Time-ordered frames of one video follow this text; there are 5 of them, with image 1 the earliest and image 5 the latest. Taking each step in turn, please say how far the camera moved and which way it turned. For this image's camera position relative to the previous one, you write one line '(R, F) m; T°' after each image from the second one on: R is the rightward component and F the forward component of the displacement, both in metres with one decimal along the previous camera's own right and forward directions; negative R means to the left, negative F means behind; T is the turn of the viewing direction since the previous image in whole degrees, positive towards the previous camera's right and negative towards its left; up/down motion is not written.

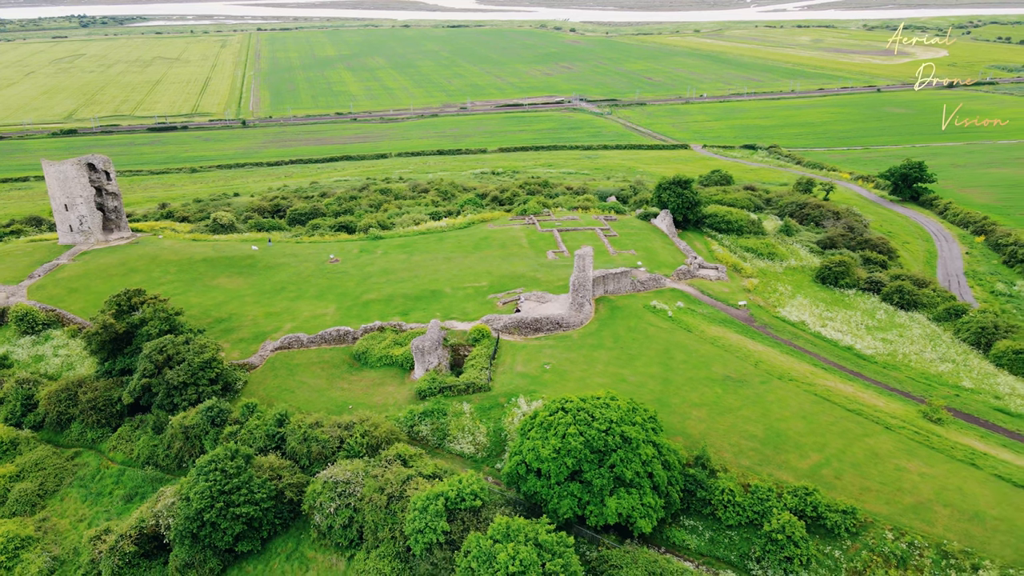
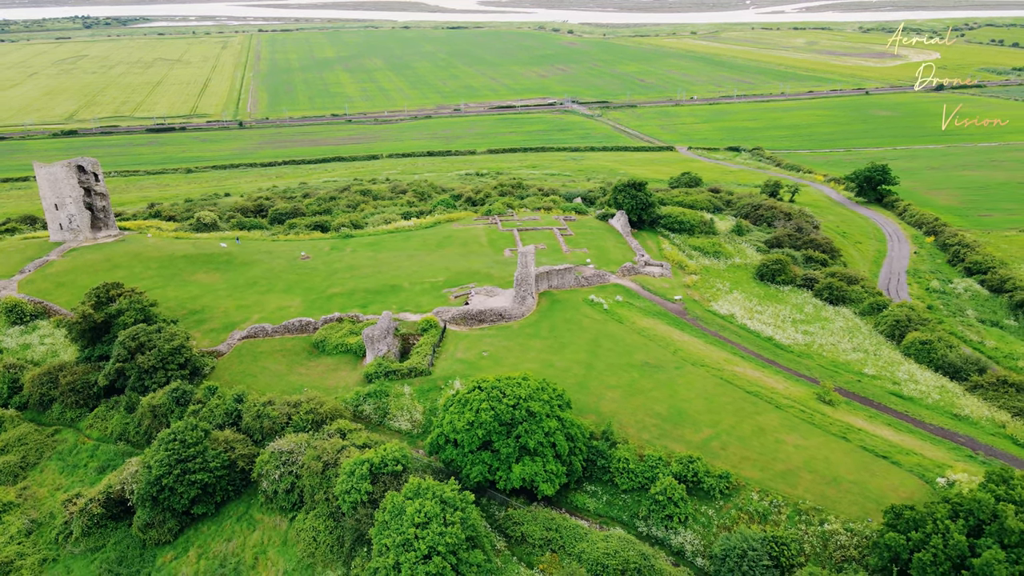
(+3.1, -3.2) m; 0°
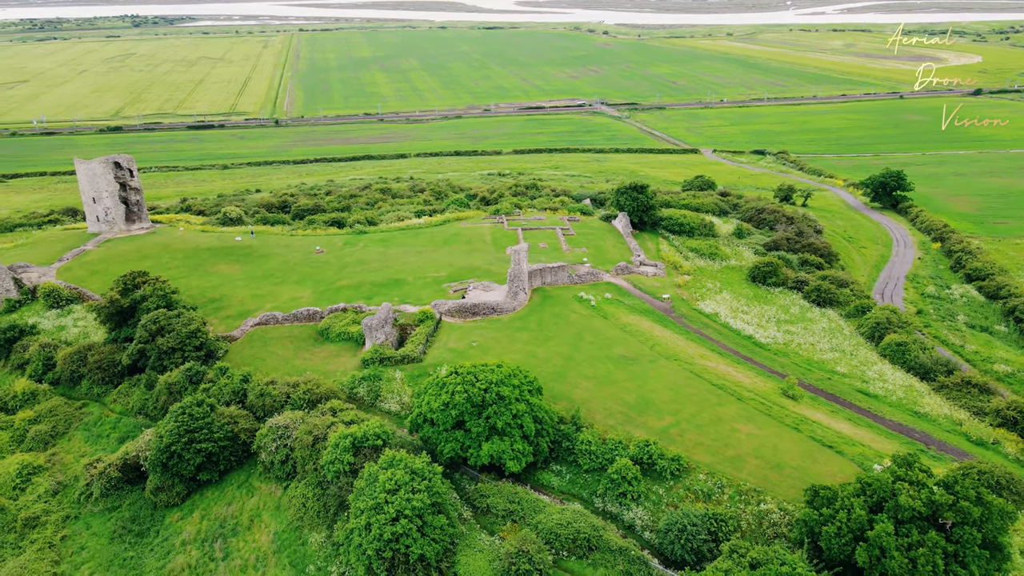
(+2.4, -2.4) m; -3°
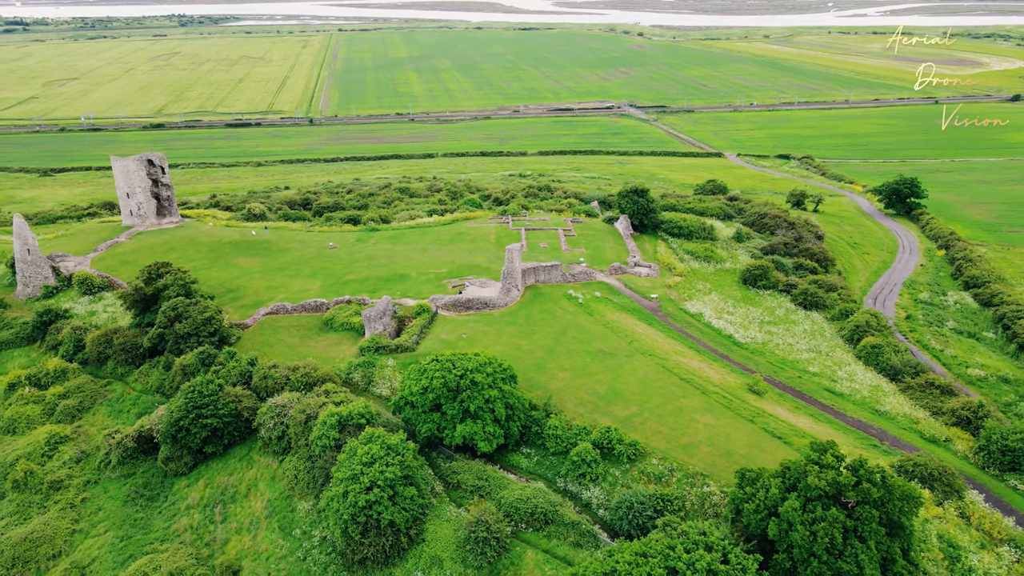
(+2.6, -2.5) m; -3°
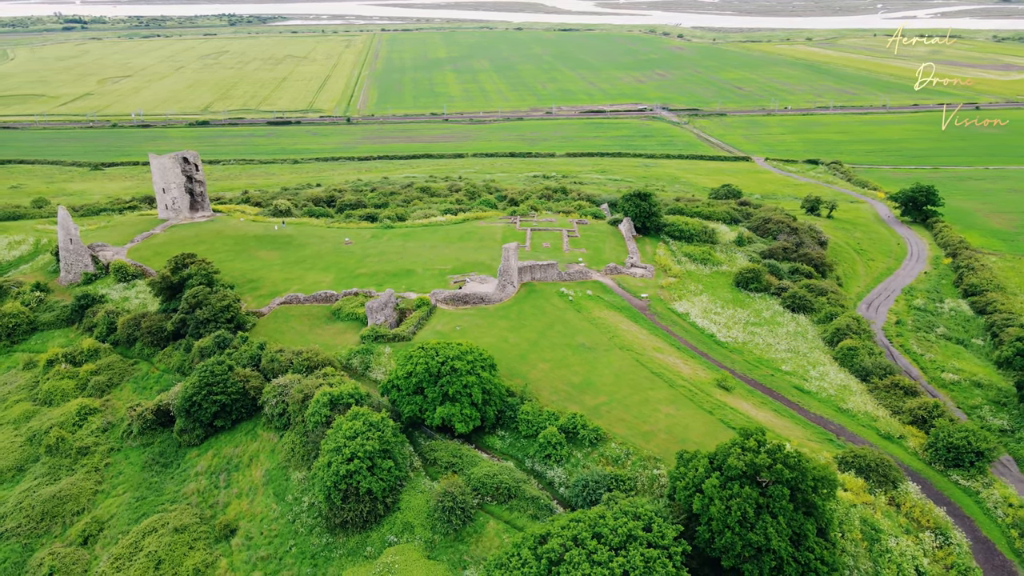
(+2.9, -2.7) m; -3°
